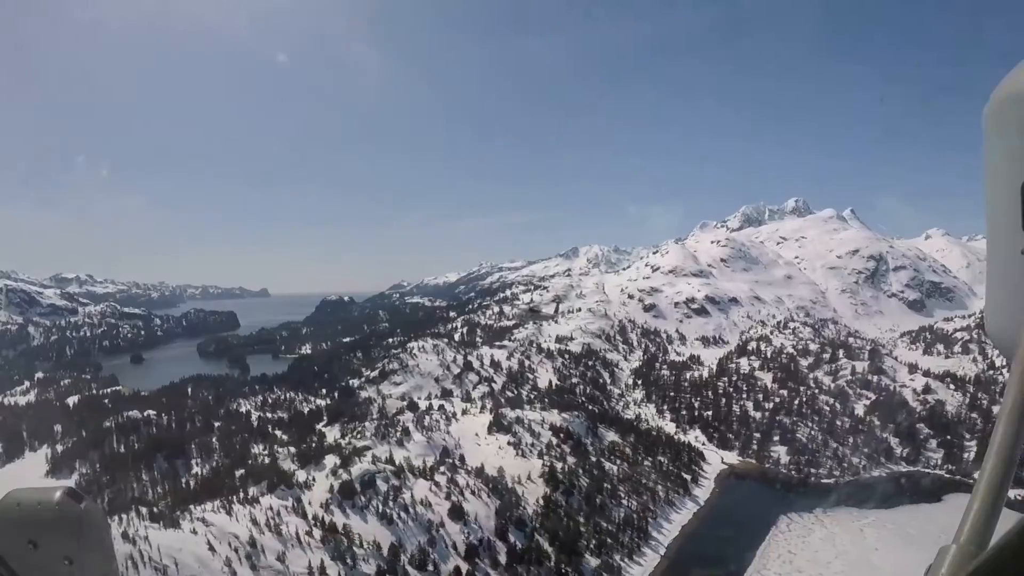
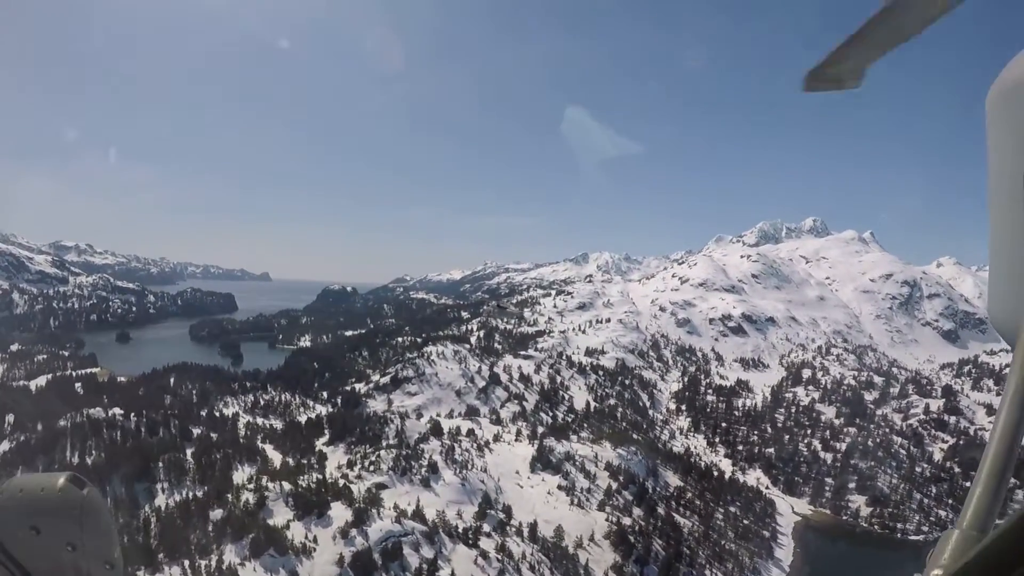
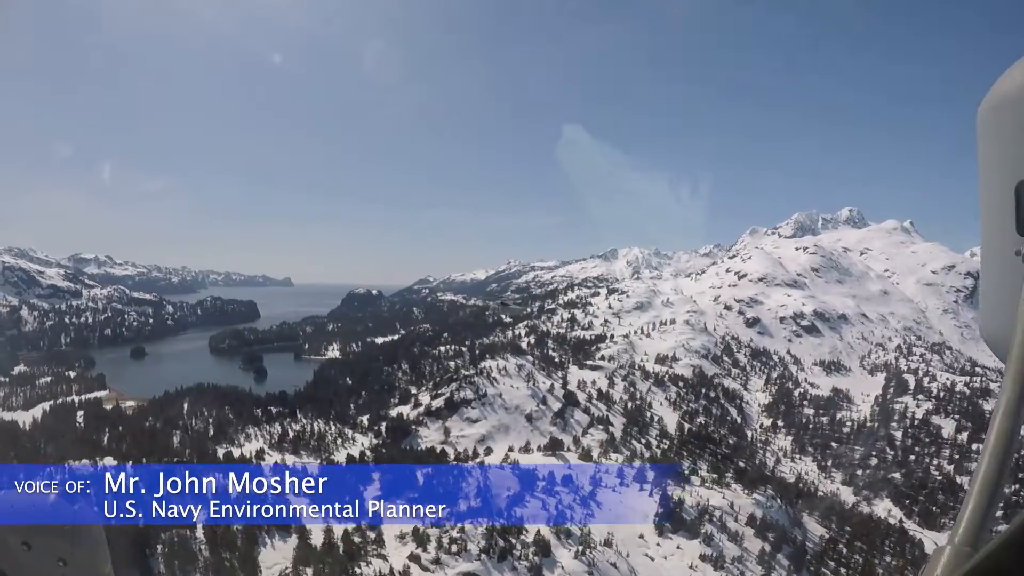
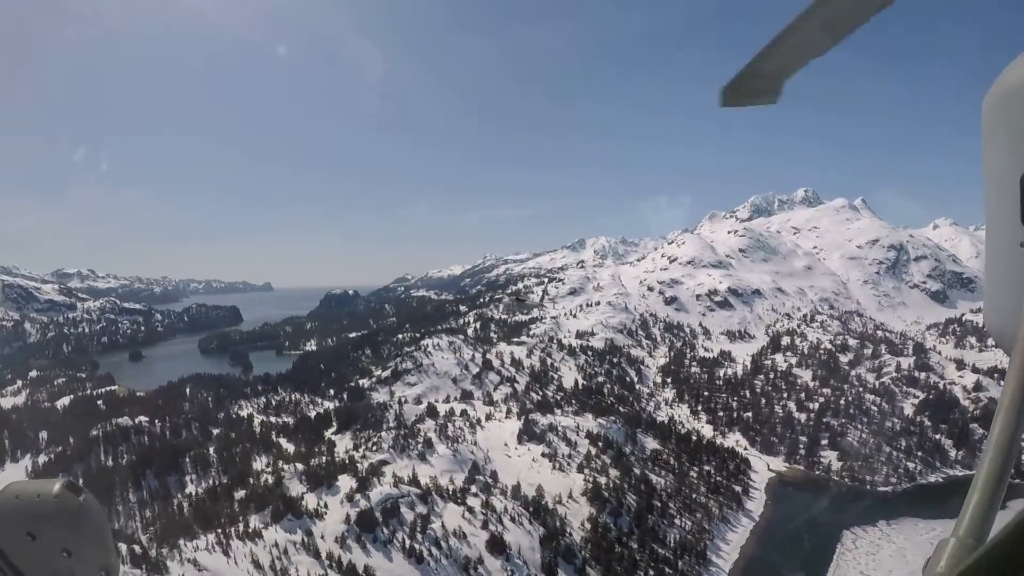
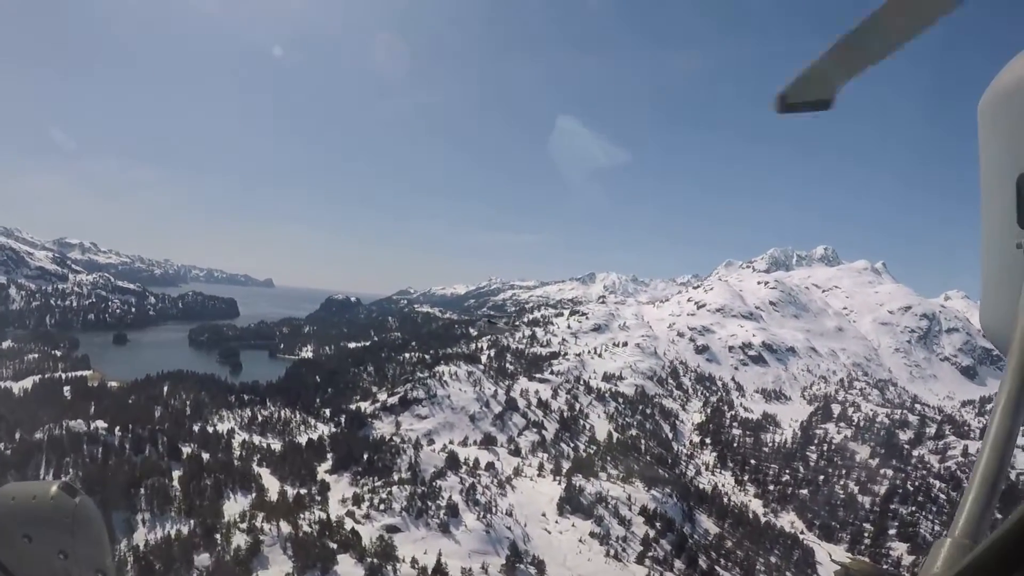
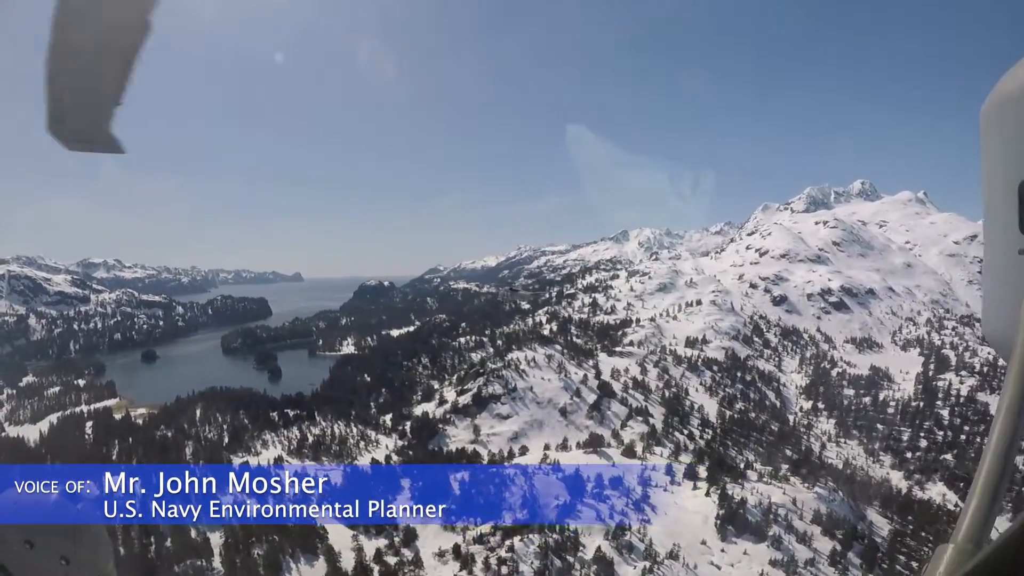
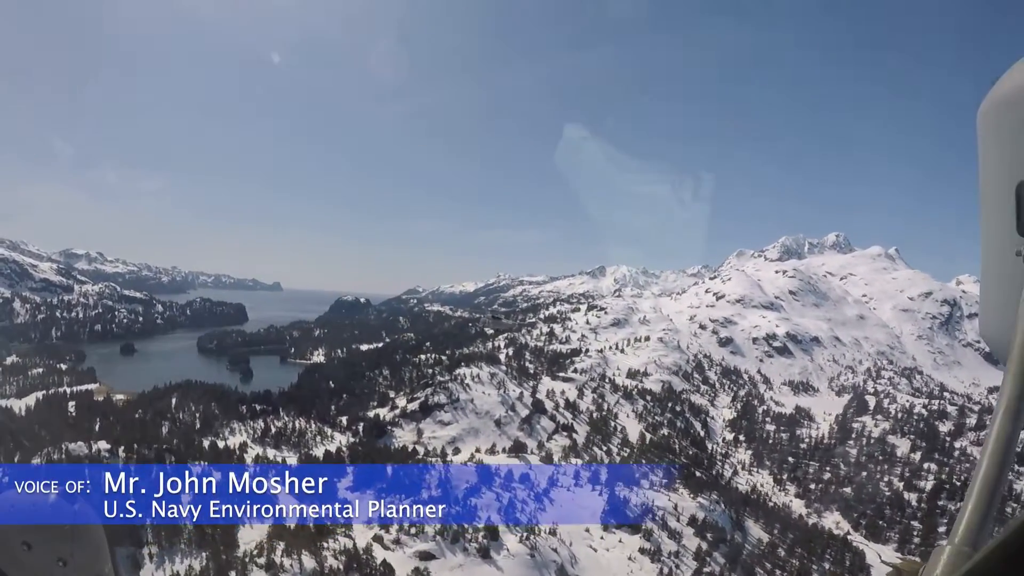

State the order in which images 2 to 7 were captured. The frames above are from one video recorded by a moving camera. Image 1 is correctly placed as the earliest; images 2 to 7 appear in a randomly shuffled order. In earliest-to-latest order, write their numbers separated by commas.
4, 2, 5, 7, 3, 6
